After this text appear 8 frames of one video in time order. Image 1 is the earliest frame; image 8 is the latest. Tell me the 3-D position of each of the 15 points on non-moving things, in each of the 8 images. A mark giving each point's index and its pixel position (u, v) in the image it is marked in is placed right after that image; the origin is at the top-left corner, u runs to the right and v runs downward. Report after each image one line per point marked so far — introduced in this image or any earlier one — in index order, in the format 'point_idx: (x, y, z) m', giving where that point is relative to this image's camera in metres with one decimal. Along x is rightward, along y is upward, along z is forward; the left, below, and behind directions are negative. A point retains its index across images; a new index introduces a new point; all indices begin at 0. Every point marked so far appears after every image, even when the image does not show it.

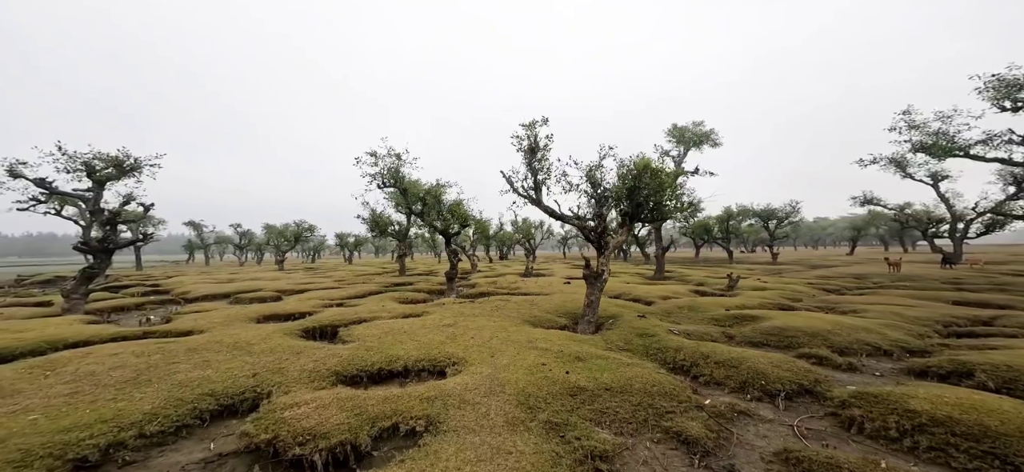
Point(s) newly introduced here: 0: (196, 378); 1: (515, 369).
0: (-11.1, -5.0, +14.1) m
1: (+0.1, -4.7, +14.2) m
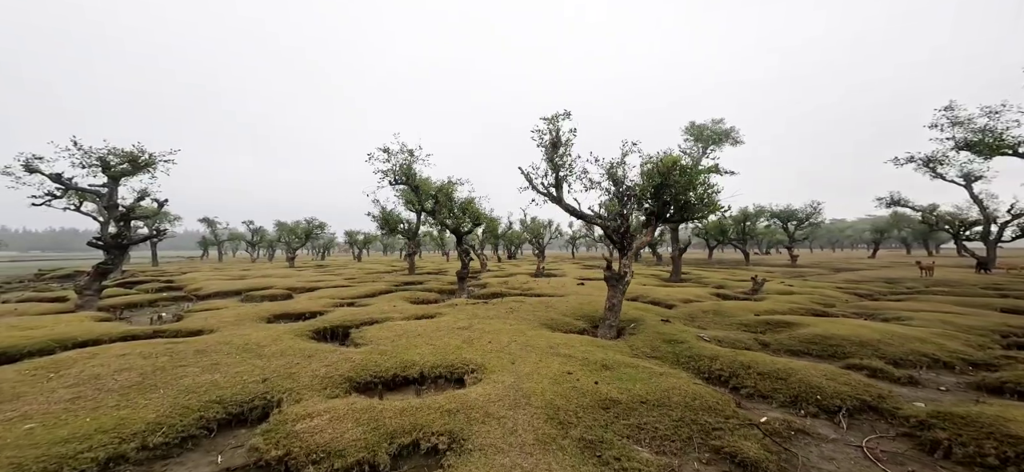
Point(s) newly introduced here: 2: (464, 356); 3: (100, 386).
0: (-10.3, -4.9, +13.4) m
1: (+0.9, -4.7, +13.3) m
2: (-1.8, -5.2, +17.6) m
3: (-13.7, -5.1, +13.6) m
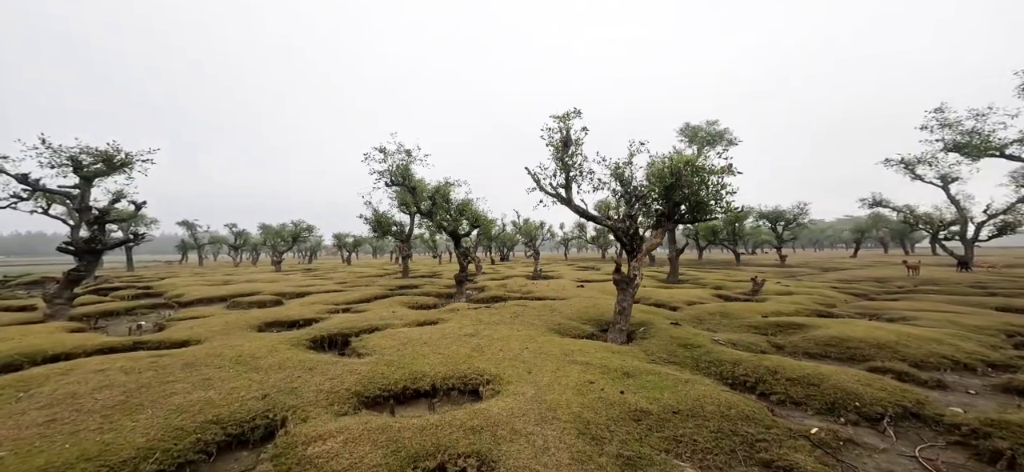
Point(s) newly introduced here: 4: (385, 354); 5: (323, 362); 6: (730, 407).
0: (-9.7, -5.1, +12.4) m
1: (+1.5, -4.8, +12.7) m
2: (-1.4, -5.4, +16.9) m
3: (-13.1, -5.2, +12.4) m
4: (-6.1, -5.8, +19.5) m
5: (-8.2, -5.8, +17.8) m
6: (+5.7, -4.4, +10.5) m
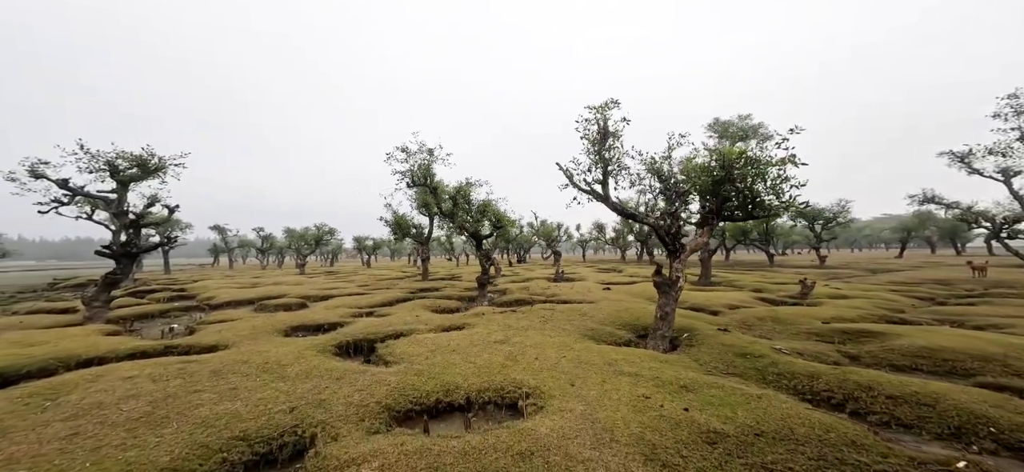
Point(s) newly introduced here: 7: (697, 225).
0: (-8.4, -5.1, +11.6) m
1: (+2.8, -4.8, +11.4) m
2: (+0.1, -5.4, +15.7) m
3: (-11.8, -5.3, +11.8) m
4: (-4.4, -5.8, +18.6) m
5: (-6.6, -5.9, +17.0) m
6: (+6.9, -4.4, +9.1) m
7: (+9.1, +0.5, +19.8) m
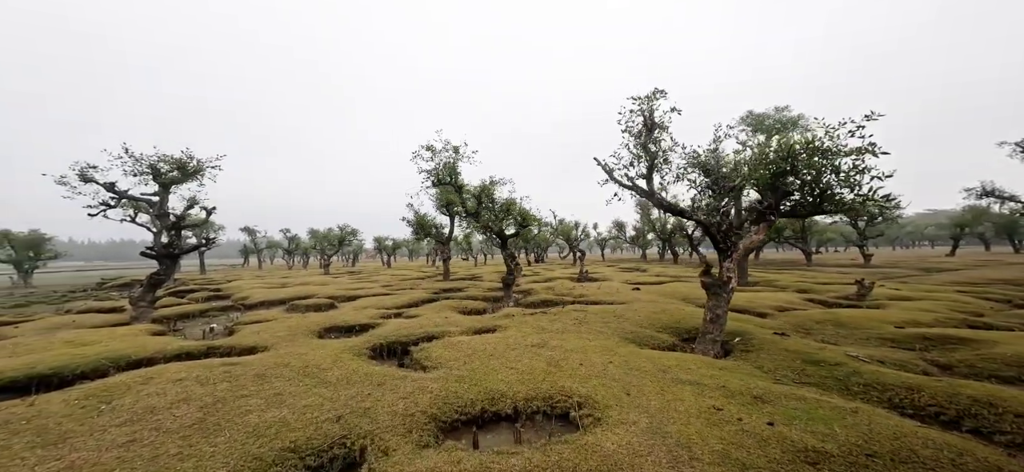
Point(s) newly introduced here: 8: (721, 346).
0: (-6.8, -5.1, +11.1) m
1: (+4.3, -4.7, +10.4) m
2: (+1.8, -5.3, +14.8) m
3: (-10.3, -5.3, +11.4) m
4: (-2.6, -5.8, +17.9) m
5: (-4.8, -5.9, +16.4) m
6: (+8.3, -4.3, +7.9) m
7: (+10.9, +0.6, +18.5) m
8: (+9.3, -4.9, +18.0) m
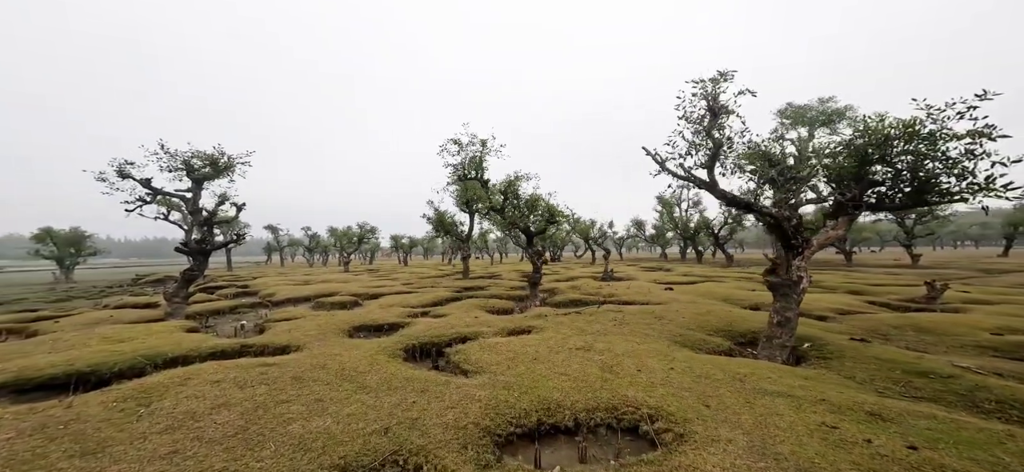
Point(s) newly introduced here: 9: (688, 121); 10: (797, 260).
0: (-5.0, -4.9, +10.0) m
1: (+6.1, -4.5, +9.0) m
2: (+3.8, -5.1, +13.5) m
3: (-8.4, -5.1, +10.5) m
4: (-0.6, -5.6, +16.6) m
5: (-2.8, -5.6, +15.3) m
6: (+10.0, -4.1, +6.3) m
7: (+13.0, +0.8, +16.8) m
8: (+11.4, -4.7, +16.4) m
9: (+7.7, +5.0, +17.7) m
10: (+11.9, -1.0, +16.9) m
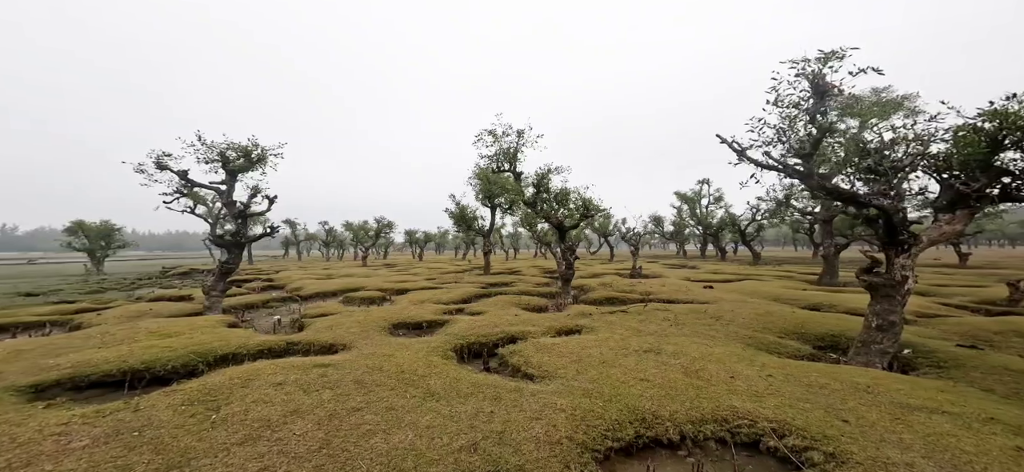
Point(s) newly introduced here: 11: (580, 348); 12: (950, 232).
0: (-2.4, -4.7, +8.8) m
1: (+8.7, -4.4, +7.5) m
2: (+6.5, -5.0, +12.0) m
3: (-5.8, -4.9, +9.3) m
4: (+2.2, -5.3, +15.3) m
5: (-0.1, -5.4, +14.0) m
6: (+12.5, -4.1, +4.8) m
7: (+15.8, +1.0, +15.1) m
8: (+14.2, -4.5, +14.8) m
9: (+10.6, +5.2, +16.1) m
10: (+14.7, -0.8, +15.3) m
11: (+3.3, -5.4, +19.7) m
12: (+15.4, 0.0, +14.3) m
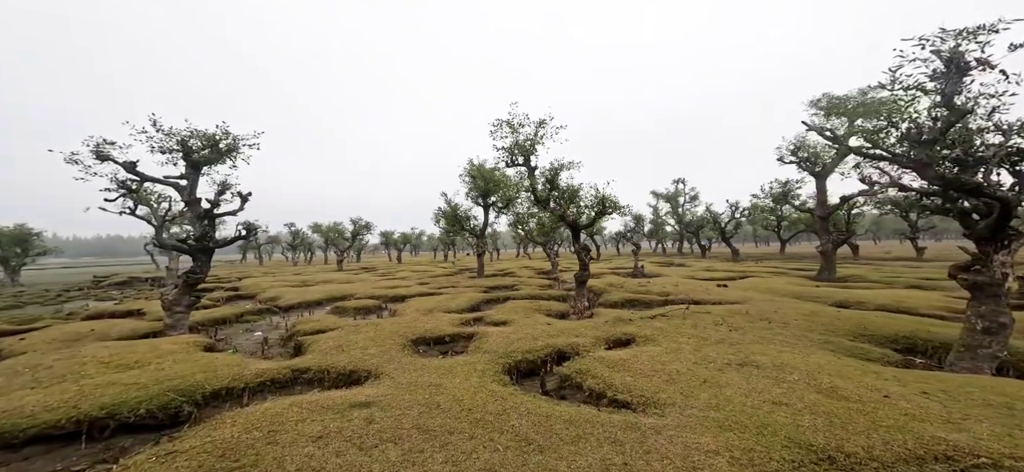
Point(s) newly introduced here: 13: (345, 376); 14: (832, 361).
0: (+1.2, -4.7, +5.6) m
1: (+12.4, -4.2, +5.2) m
2: (+9.8, -4.8, +9.5) m
3: (-2.2, -4.9, +5.9) m
4: (+5.3, -5.2, +12.5) m
5: (+3.1, -5.3, +11.0) m
6: (+16.3, -3.8, +2.7) m
7: (+18.7, +1.3, +13.3) m
8: (+17.2, -4.3, +12.9) m
9: (+13.4, +5.5, +13.9) m
10: (+17.7, -0.5, +13.4) m
11: (+6.0, -5.3, +17.0) m
12: (+18.5, +0.3, +12.5) m
13: (-6.8, -5.7, +16.7) m
14: (+12.7, -4.9, +15.7) m
